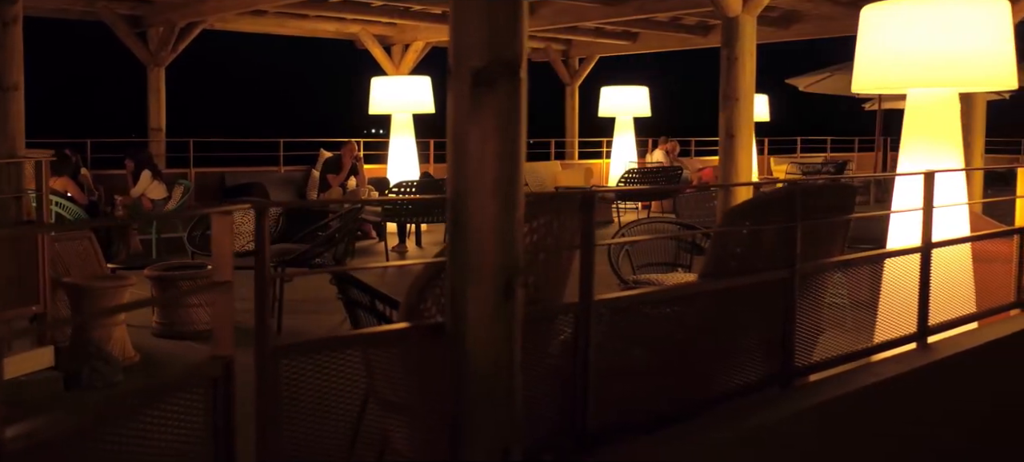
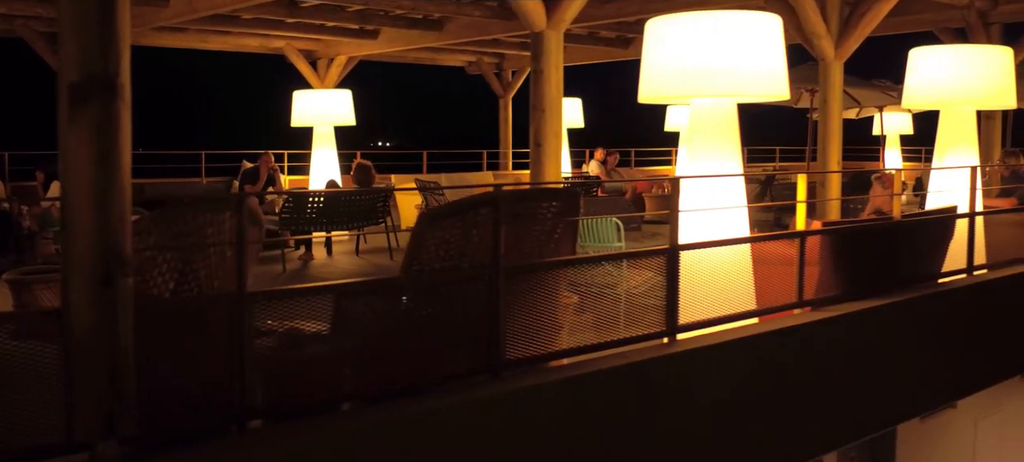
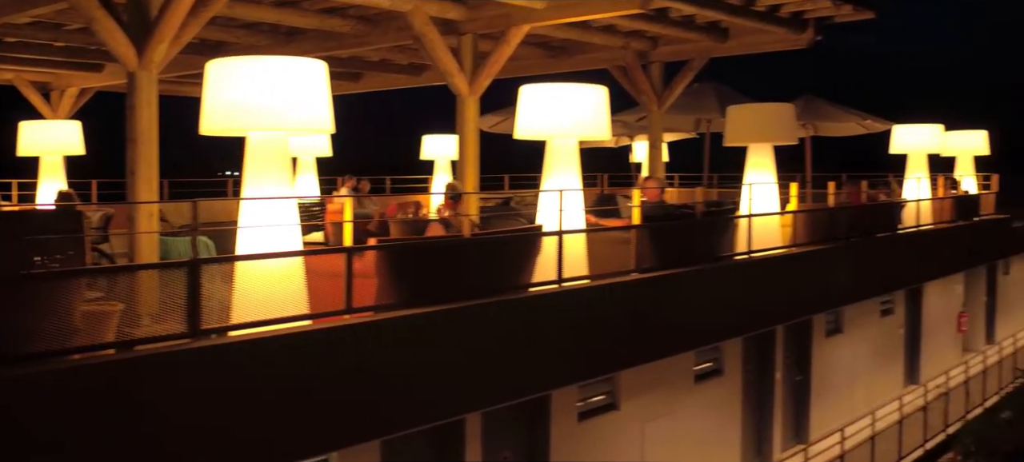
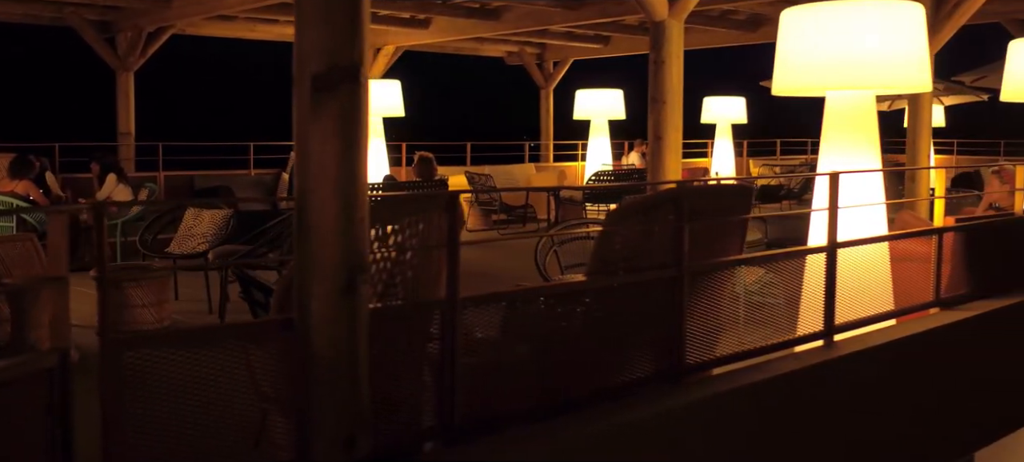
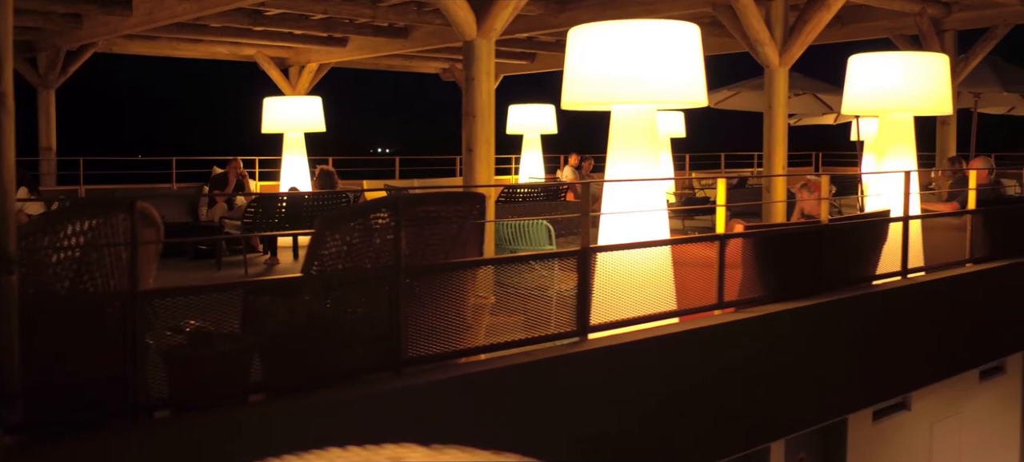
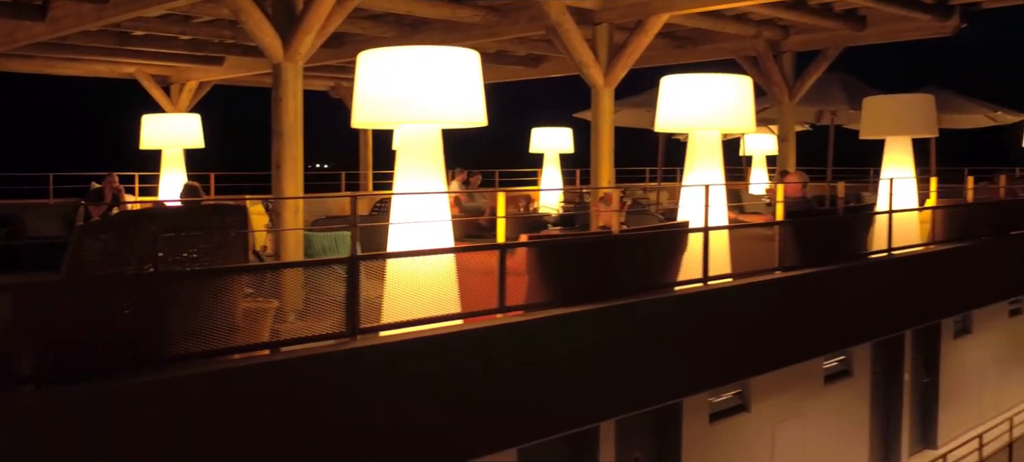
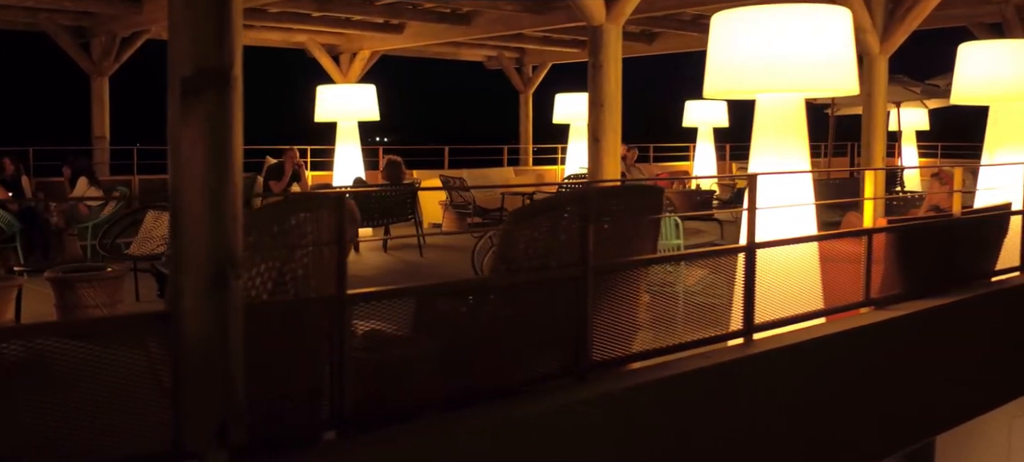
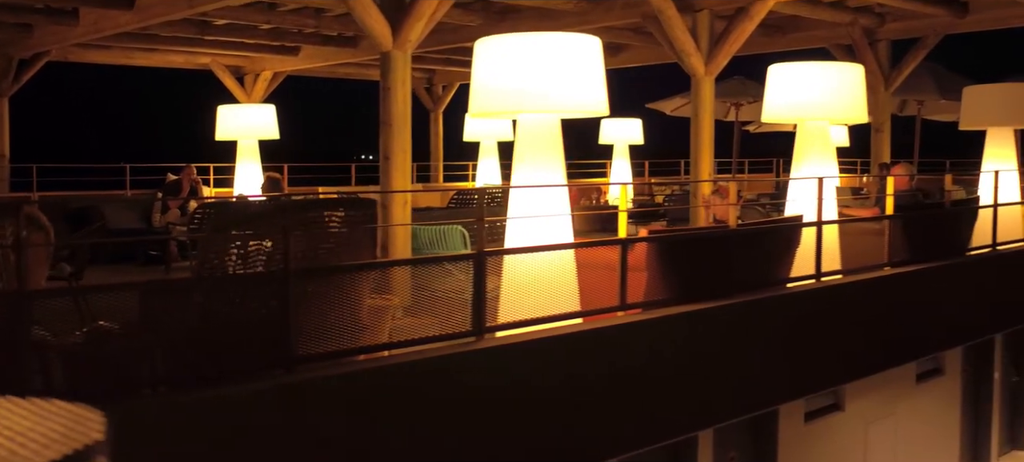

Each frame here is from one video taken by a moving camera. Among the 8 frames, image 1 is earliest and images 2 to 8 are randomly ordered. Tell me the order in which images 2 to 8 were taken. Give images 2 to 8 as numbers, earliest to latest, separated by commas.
4, 7, 2, 5, 8, 6, 3
